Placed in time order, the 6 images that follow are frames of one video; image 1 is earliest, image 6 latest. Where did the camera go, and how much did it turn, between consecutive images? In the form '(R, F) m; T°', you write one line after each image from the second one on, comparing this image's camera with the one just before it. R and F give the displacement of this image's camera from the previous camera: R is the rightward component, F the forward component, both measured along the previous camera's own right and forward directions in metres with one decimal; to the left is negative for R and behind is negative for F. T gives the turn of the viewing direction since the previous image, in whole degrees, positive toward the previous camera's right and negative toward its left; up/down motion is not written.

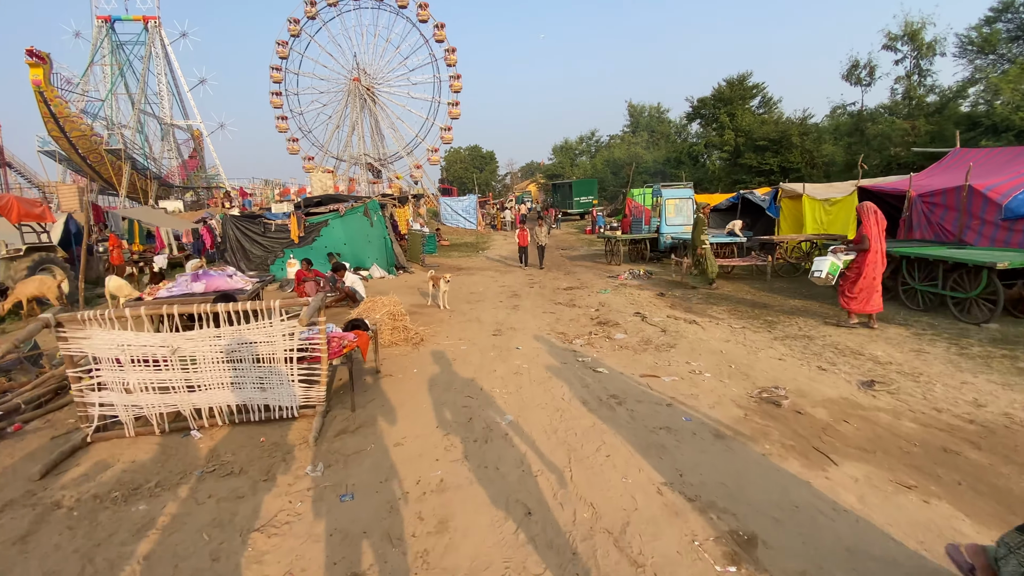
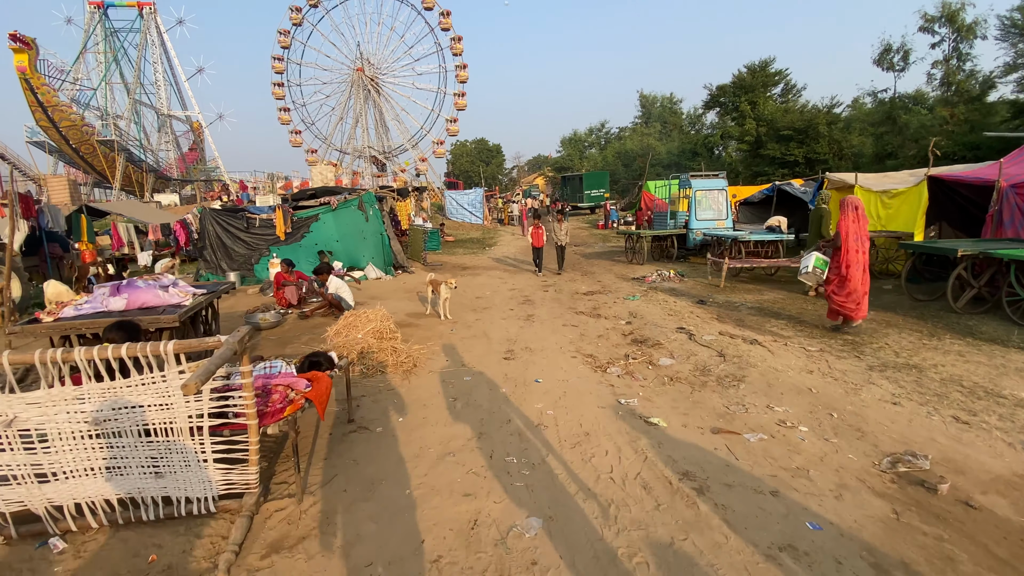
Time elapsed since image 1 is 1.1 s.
(-0.1, +1.6) m; -1°
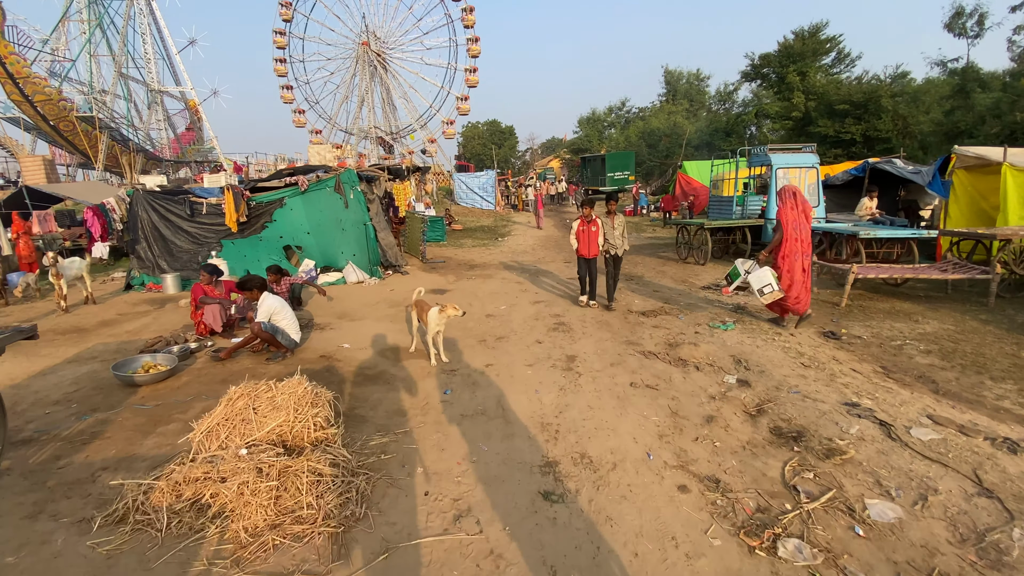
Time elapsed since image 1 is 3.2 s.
(-0.2, +3.1) m; -1°
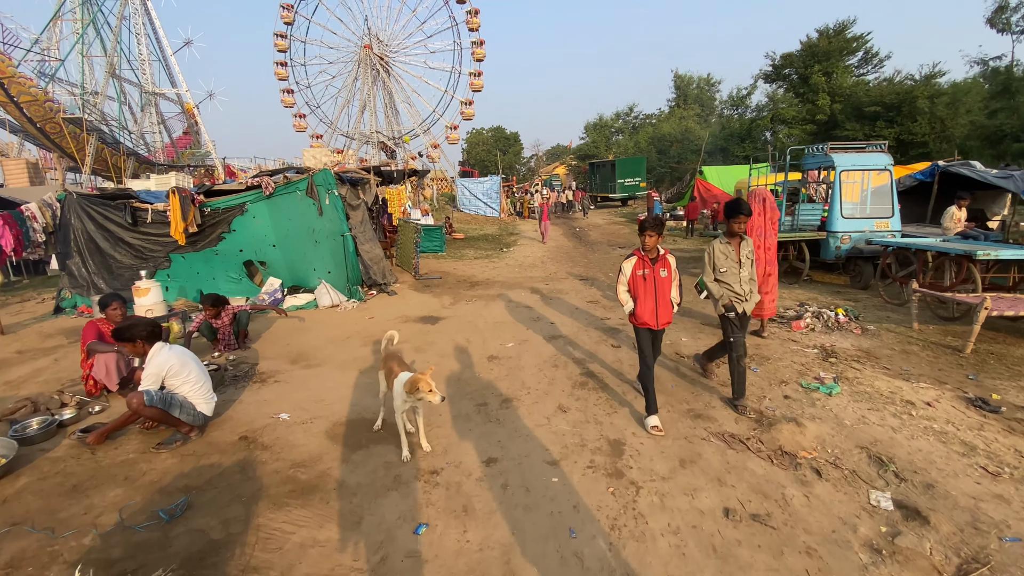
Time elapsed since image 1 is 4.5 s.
(-0.1, +1.8) m; 0°
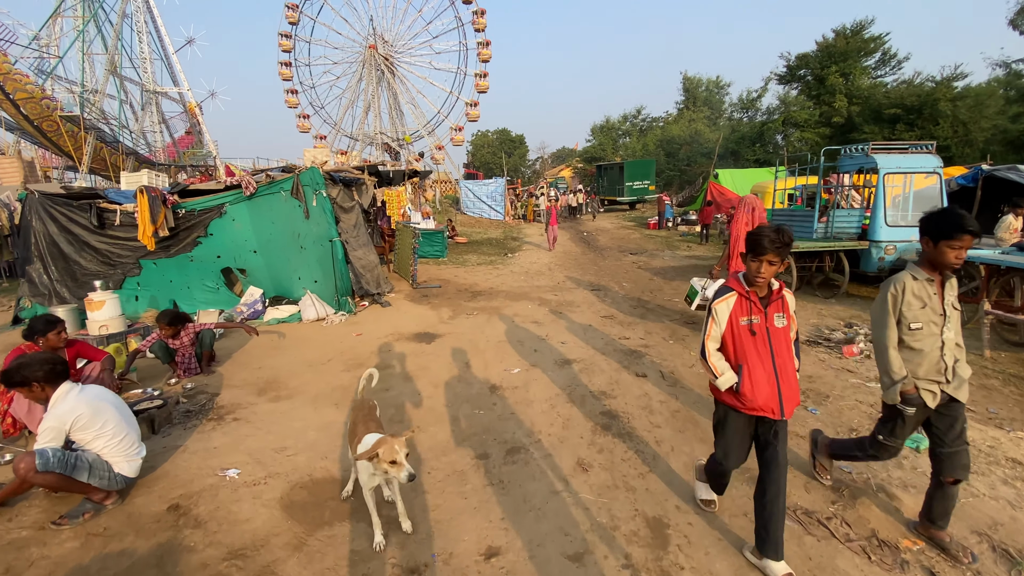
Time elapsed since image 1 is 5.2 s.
(0.0, +0.8) m; 0°
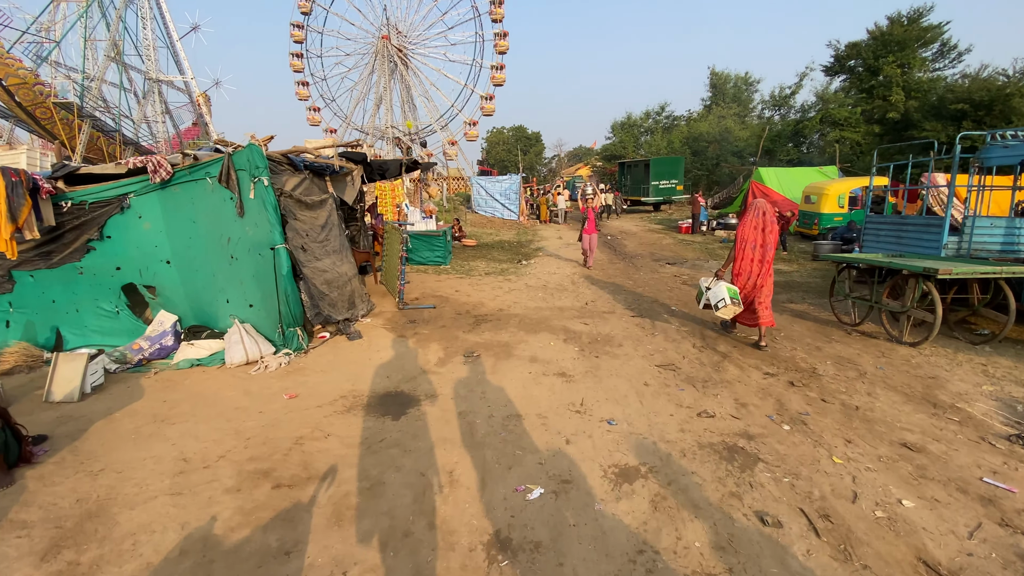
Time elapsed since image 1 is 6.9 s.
(-0.1, +2.3) m; -1°
